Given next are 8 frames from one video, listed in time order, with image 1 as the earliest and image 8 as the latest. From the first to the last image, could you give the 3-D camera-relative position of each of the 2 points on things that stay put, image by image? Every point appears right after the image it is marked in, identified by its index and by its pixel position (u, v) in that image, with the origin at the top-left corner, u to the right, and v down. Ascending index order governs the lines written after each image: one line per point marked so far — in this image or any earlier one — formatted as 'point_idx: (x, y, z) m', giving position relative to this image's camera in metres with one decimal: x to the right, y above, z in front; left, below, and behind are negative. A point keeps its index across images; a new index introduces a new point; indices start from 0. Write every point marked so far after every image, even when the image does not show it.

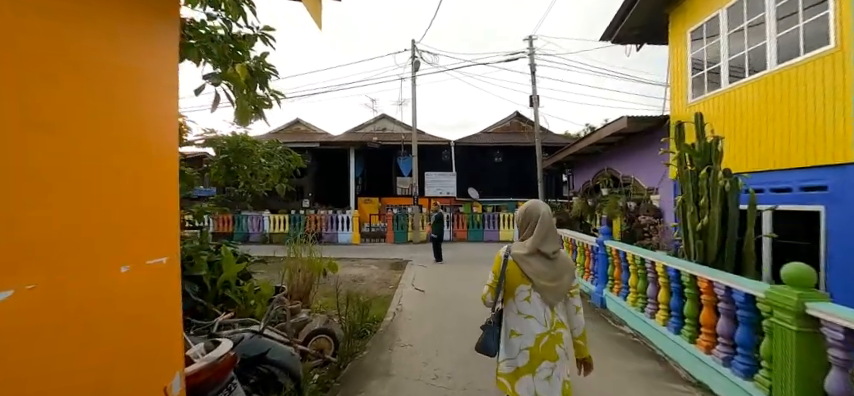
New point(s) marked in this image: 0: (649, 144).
0: (+3.9, +0.9, +6.2) m
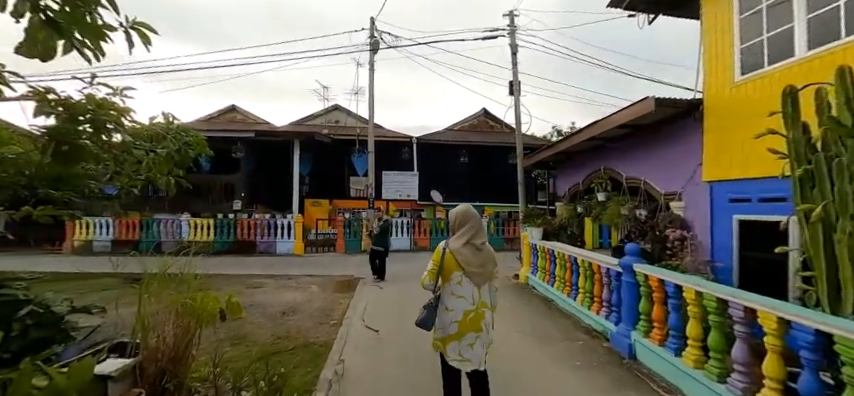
0: (+3.4, +0.8, +4.9) m
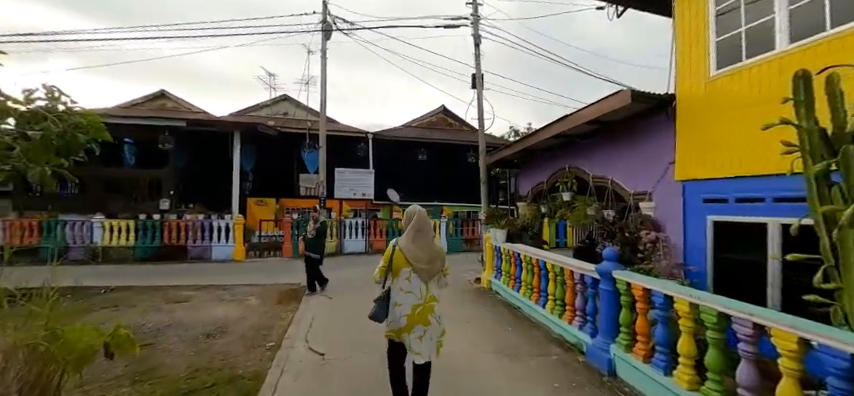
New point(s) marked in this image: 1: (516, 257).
0: (+2.8, +0.8, +4.6) m
1: (+1.4, -0.9, +5.6) m
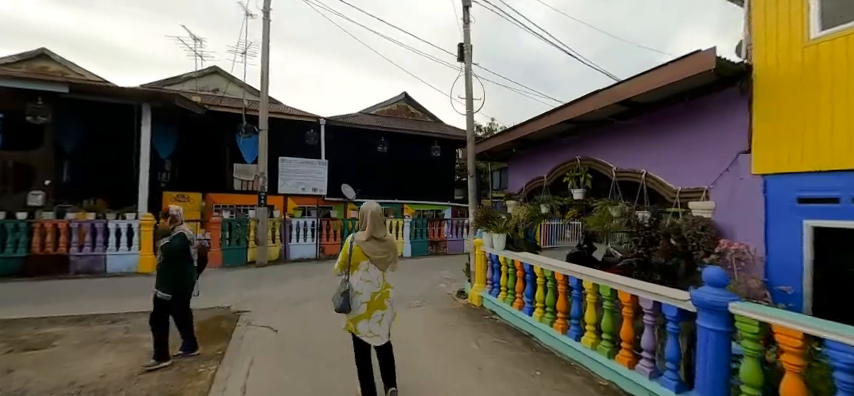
0: (+2.8, +0.9, +3.7) m
1: (+1.2, -0.9, +4.5) m
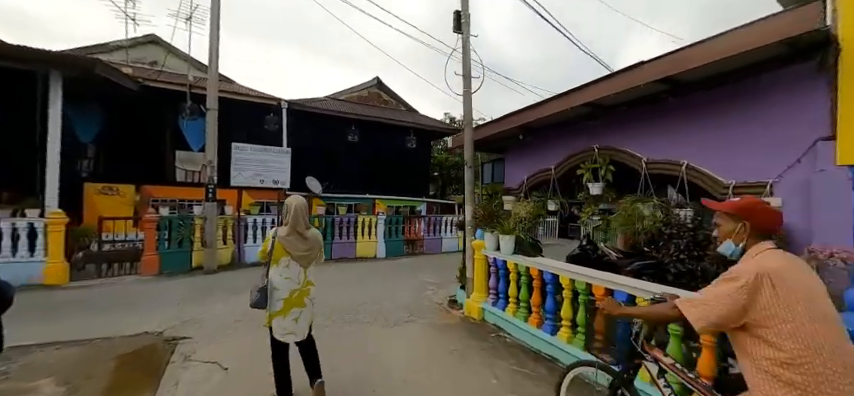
0: (+2.9, +0.9, +3.1) m
1: (+1.2, -0.8, +3.7) m
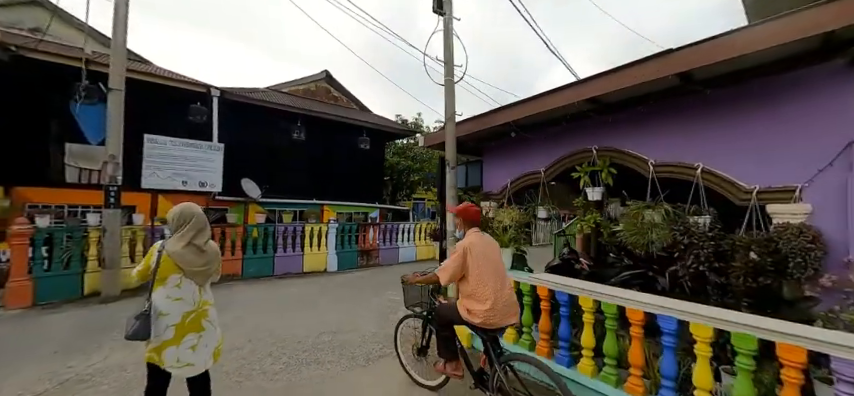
0: (+2.9, +0.9, +2.9) m
1: (+1.1, -0.9, +3.2) m
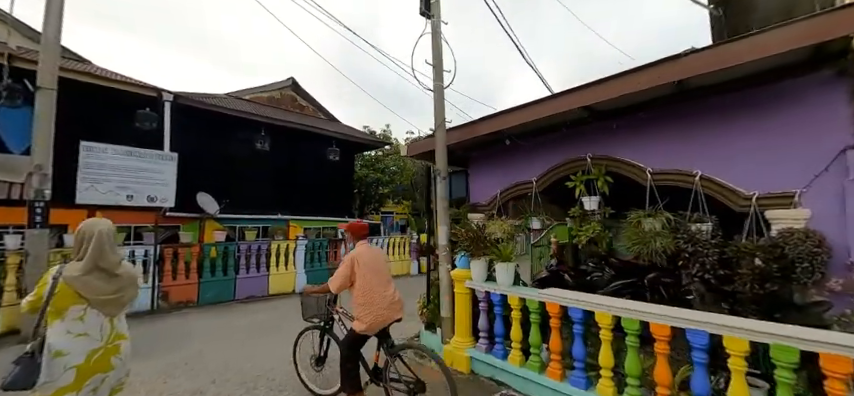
0: (+2.9, +0.8, +2.9) m
1: (+1.1, -1.0, +3.0) m
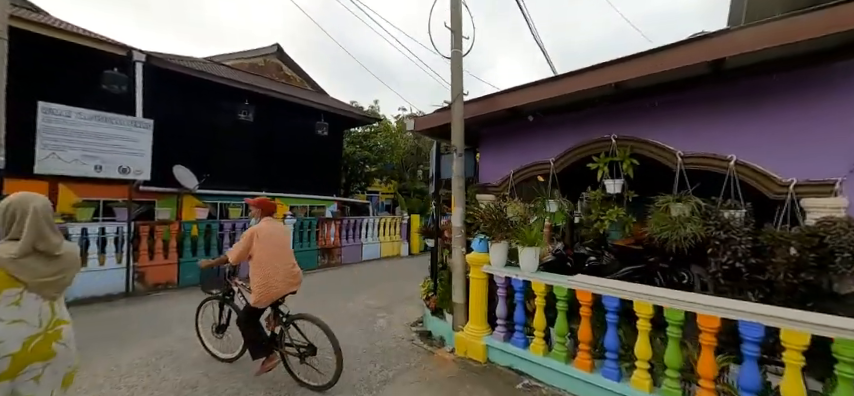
0: (+3.1, +0.9, +2.8) m
1: (+1.3, -0.8, +2.8) m
